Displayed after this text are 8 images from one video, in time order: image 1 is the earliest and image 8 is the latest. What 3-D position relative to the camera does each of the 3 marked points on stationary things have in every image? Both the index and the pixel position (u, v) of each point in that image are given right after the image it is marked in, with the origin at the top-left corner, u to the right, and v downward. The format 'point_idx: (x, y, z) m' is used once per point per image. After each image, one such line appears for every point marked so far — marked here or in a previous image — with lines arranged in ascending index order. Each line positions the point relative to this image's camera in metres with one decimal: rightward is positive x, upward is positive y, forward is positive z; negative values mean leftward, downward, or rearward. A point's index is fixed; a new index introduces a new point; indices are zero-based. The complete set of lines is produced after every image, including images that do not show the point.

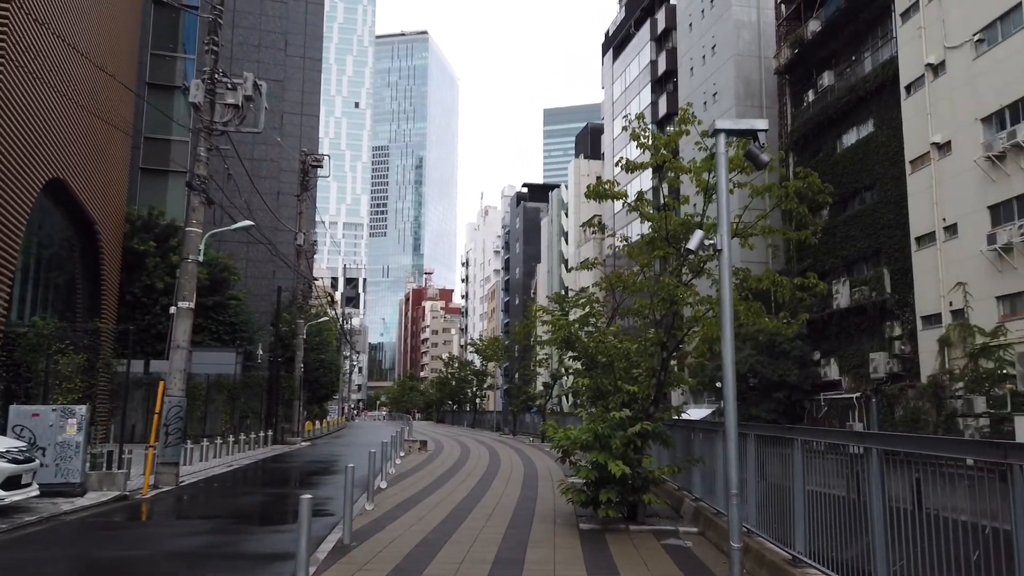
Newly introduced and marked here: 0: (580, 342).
0: (+0.9, -0.7, +10.3) m
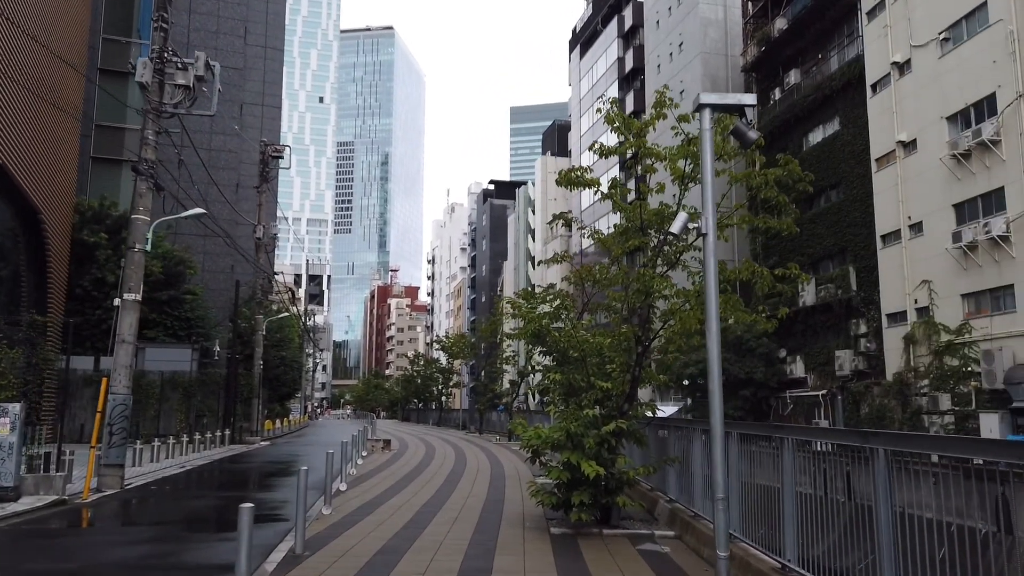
0: (+0.5, -0.6, +9.8) m
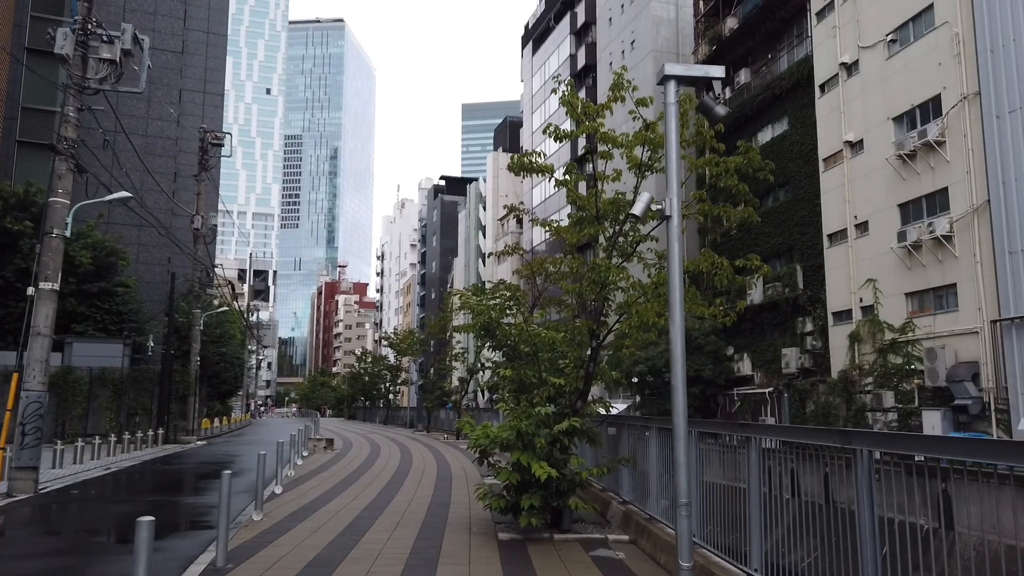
0: (-0.1, -0.5, +9.2) m
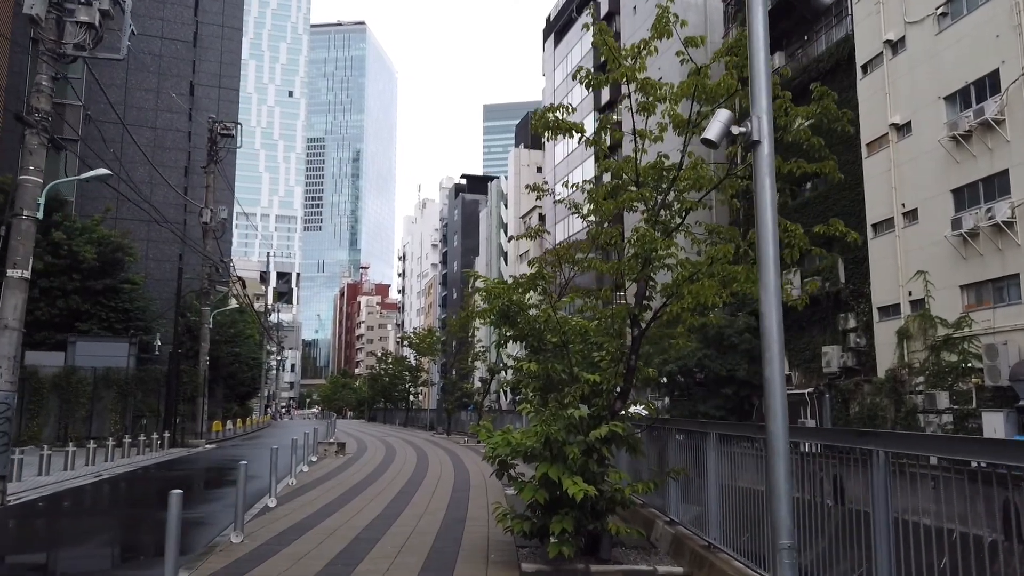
0: (+0.1, -0.3, +7.7) m
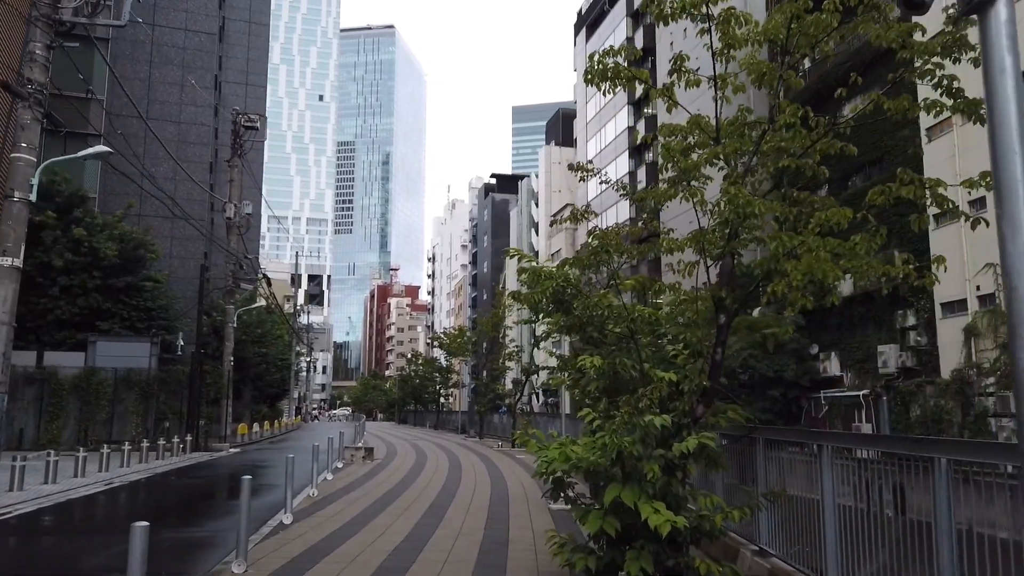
0: (+0.6, -0.1, +6.3) m
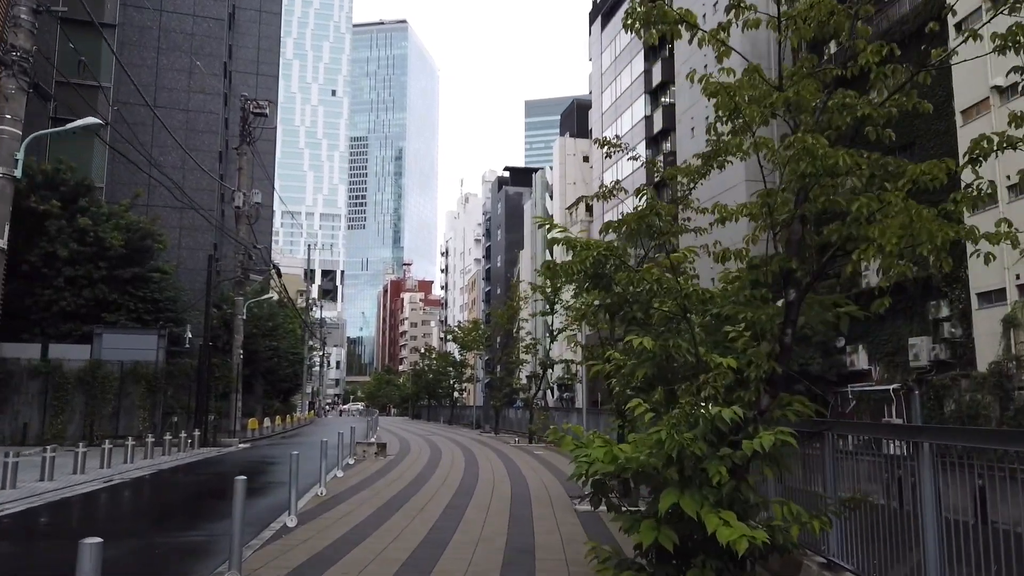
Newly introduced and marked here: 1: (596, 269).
0: (+0.8, +0.1, +5.4) m
1: (+0.6, +0.1, +5.4) m
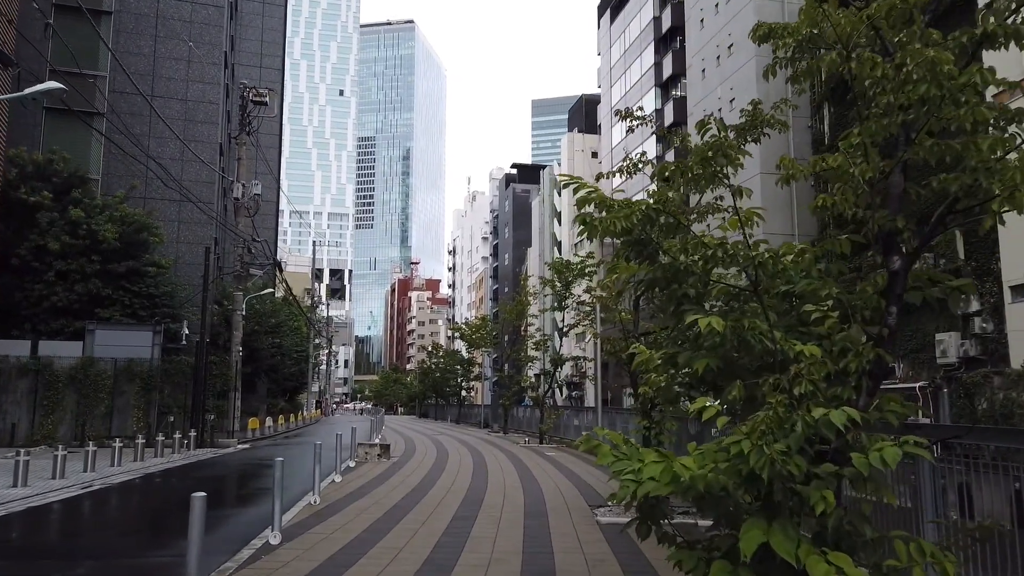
0: (+0.9, +0.3, +4.4) m
1: (+0.7, +0.3, +4.4) m
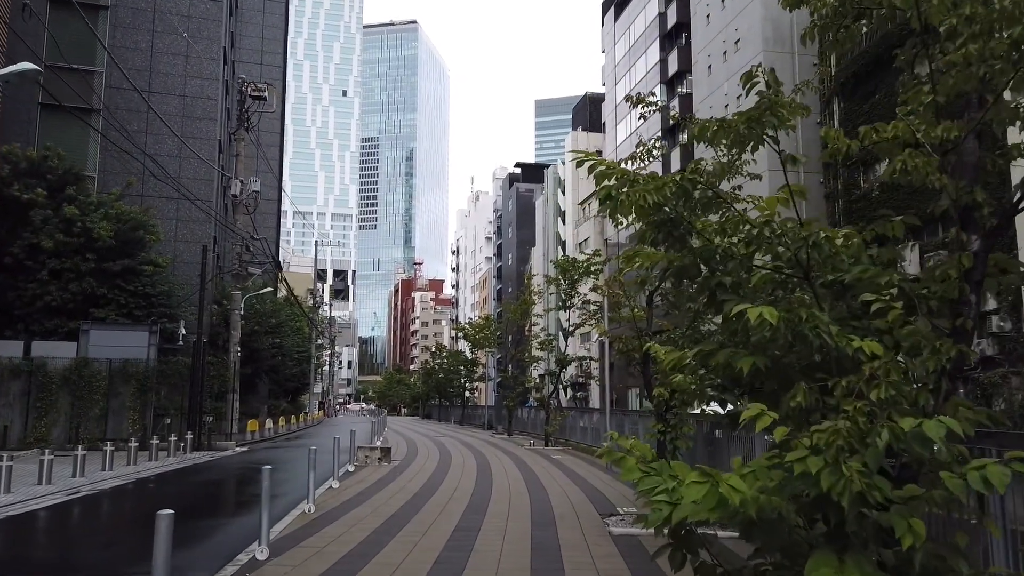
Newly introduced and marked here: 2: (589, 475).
0: (+0.9, +0.3, +3.8) m
1: (+0.8, +0.3, +3.8) m
2: (+1.6, -3.8, +15.7) m
